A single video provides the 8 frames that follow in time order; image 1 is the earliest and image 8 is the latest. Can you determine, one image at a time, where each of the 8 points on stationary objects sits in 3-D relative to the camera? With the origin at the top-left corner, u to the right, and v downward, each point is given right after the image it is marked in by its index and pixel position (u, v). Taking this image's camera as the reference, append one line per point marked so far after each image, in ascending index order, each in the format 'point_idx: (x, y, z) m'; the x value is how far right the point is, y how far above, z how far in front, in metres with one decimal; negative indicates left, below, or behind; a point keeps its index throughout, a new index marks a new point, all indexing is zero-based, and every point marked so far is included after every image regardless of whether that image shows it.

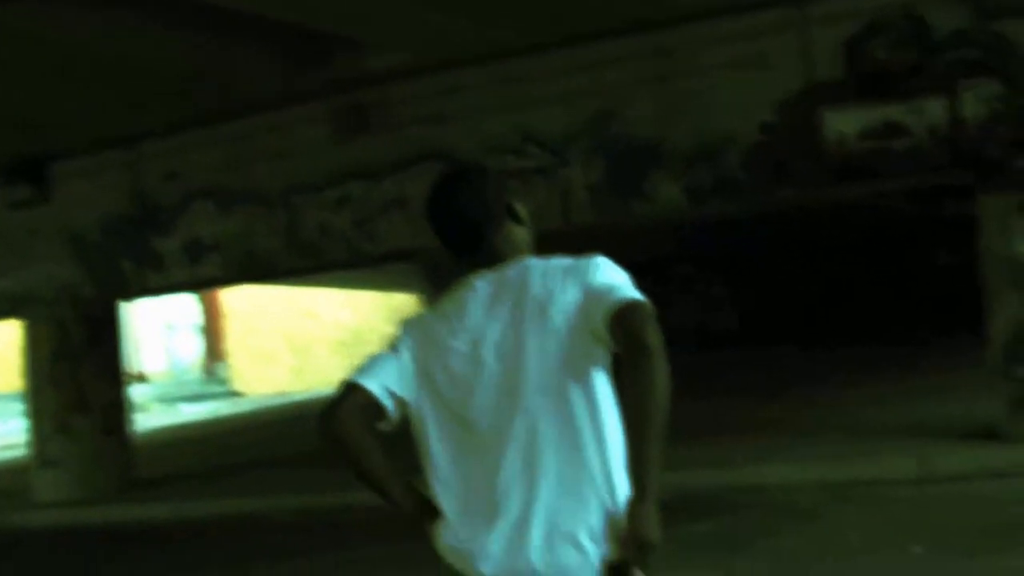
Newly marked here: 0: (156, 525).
0: (-3.0, -1.9, +9.1) m
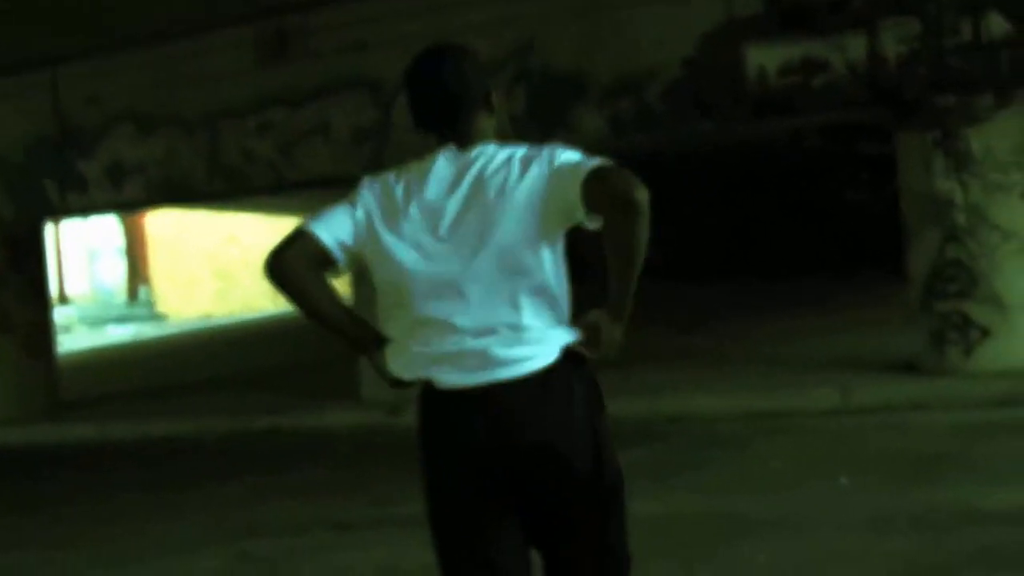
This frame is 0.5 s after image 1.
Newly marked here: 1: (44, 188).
0: (-3.6, -1.3, +9.3) m
1: (-4.1, +0.8, +9.9) m
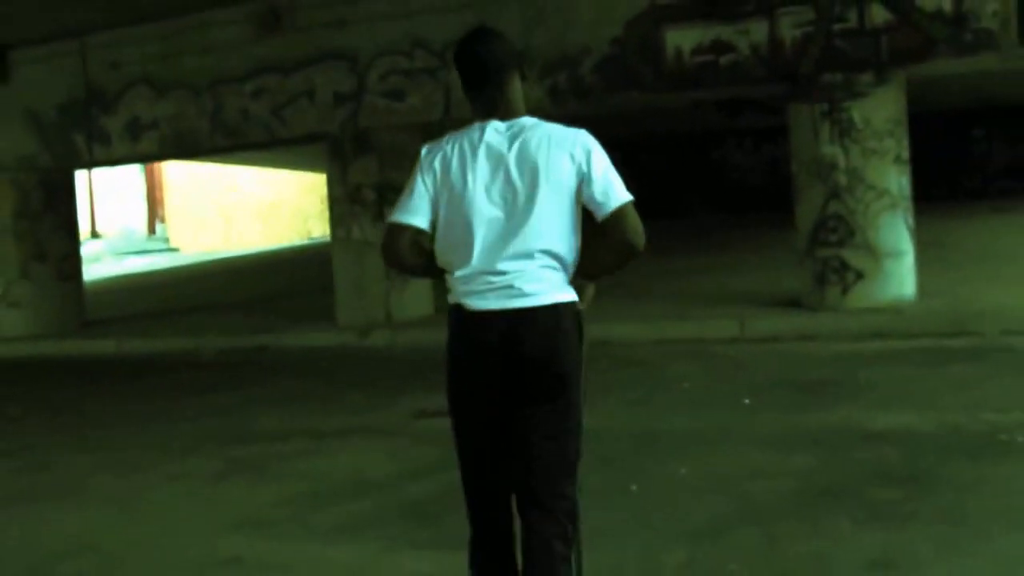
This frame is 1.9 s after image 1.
0: (-4.0, -0.6, +10.9) m
1: (-4.5, +1.5, +11.4) m
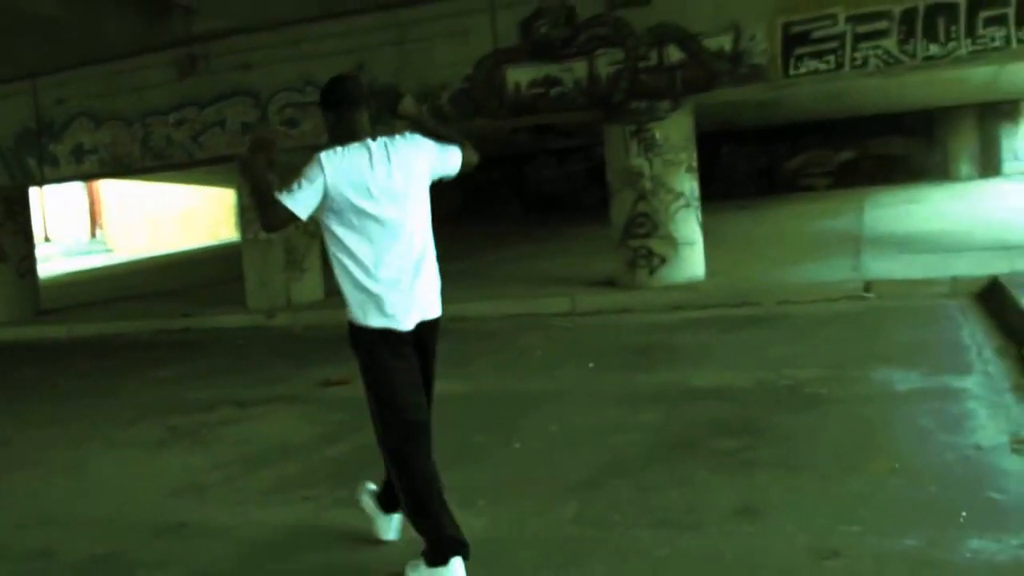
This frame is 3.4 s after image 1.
0: (-5.4, -0.6, +13.0) m
1: (-5.9, +1.5, +13.5) m
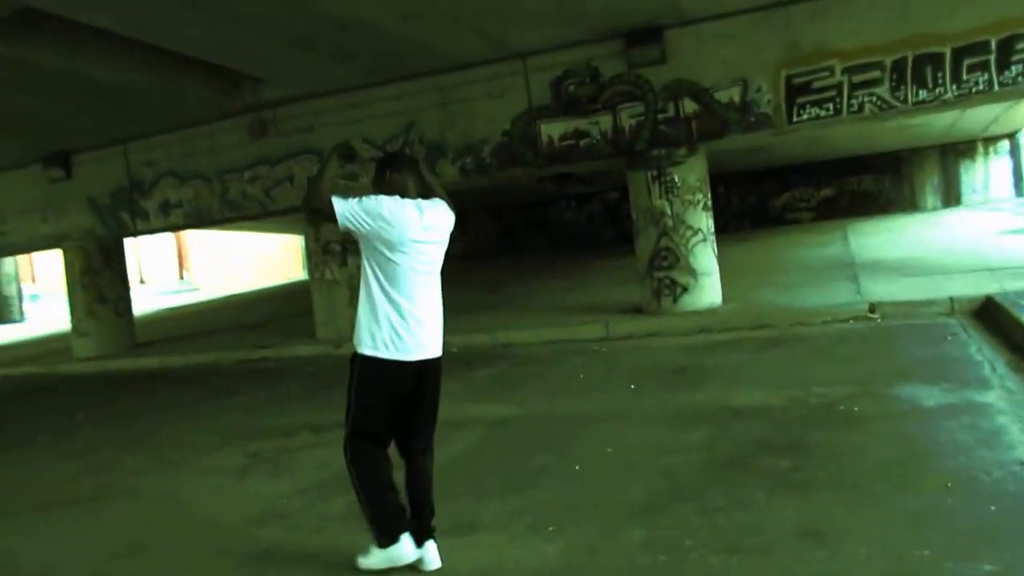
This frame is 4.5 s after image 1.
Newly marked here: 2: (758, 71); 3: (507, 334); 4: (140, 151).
0: (-4.8, -1.1, +14.7) m
1: (-5.4, +1.0, +15.2) m
2: (+2.6, +2.3, +11.7) m
3: (0.0, -0.6, +13.5) m
4: (-5.0, +1.9, +14.9) m
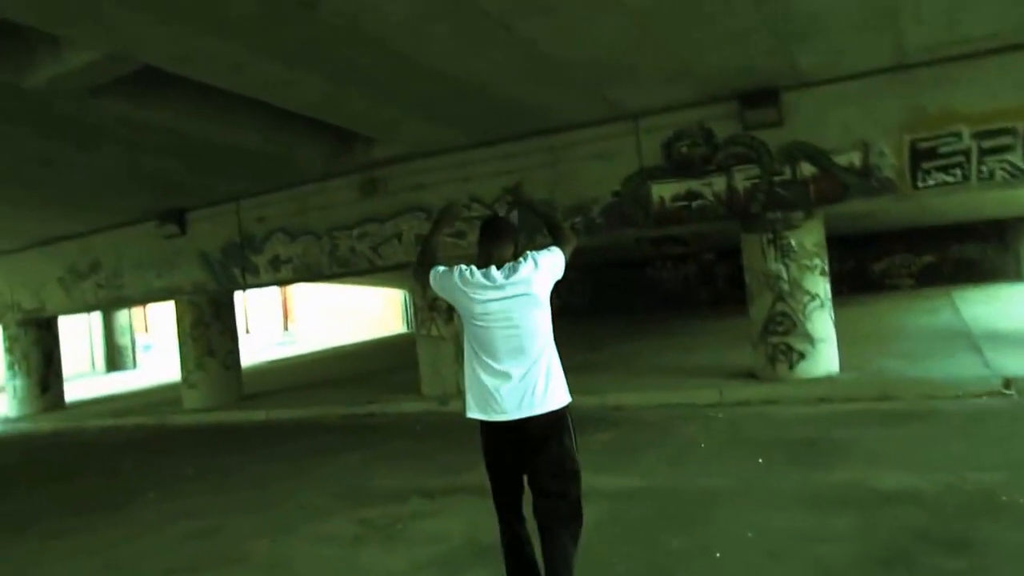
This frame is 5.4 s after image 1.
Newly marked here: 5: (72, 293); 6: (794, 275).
0: (-3.5, -1.8, +14.7) m
1: (-3.9, +0.3, +15.4) m
2: (+3.8, +1.6, +11.3) m
3: (+1.2, -1.3, +13.2) m
4: (-3.6, +1.1, +15.1) m
5: (-7.2, -0.1, +18.1) m
6: (+3.2, +0.1, +12.4) m
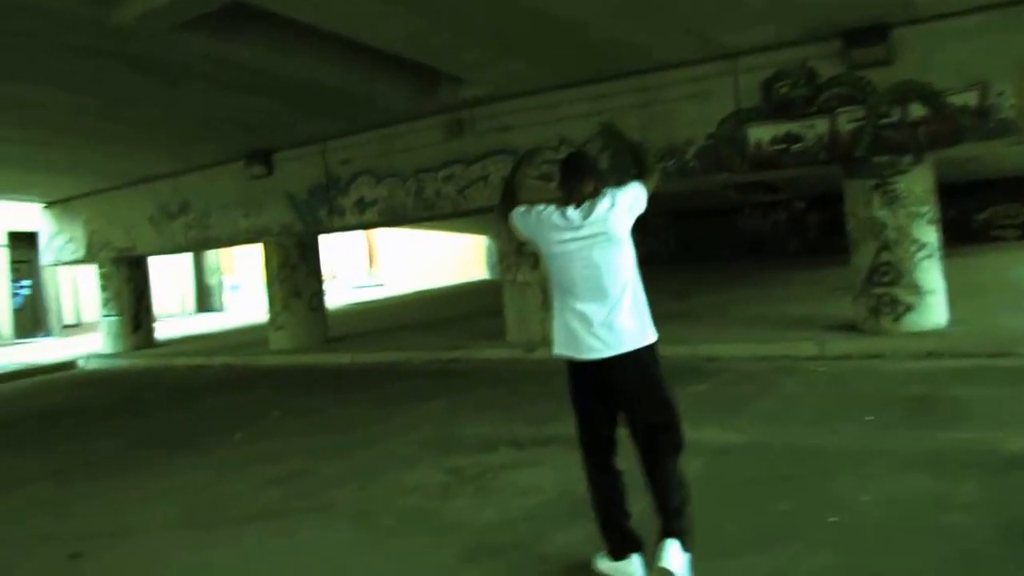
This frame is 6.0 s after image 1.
0: (-2.3, -1.0, +14.7) m
1: (-2.7, +1.1, +15.3) m
2: (+4.7, +2.1, +10.6) m
3: (+2.2, -0.7, +12.8) m
4: (-2.4, +1.9, +14.9) m
5: (-5.8, +0.9, +18.3) m
6: (+4.1, +0.7, +11.8) m
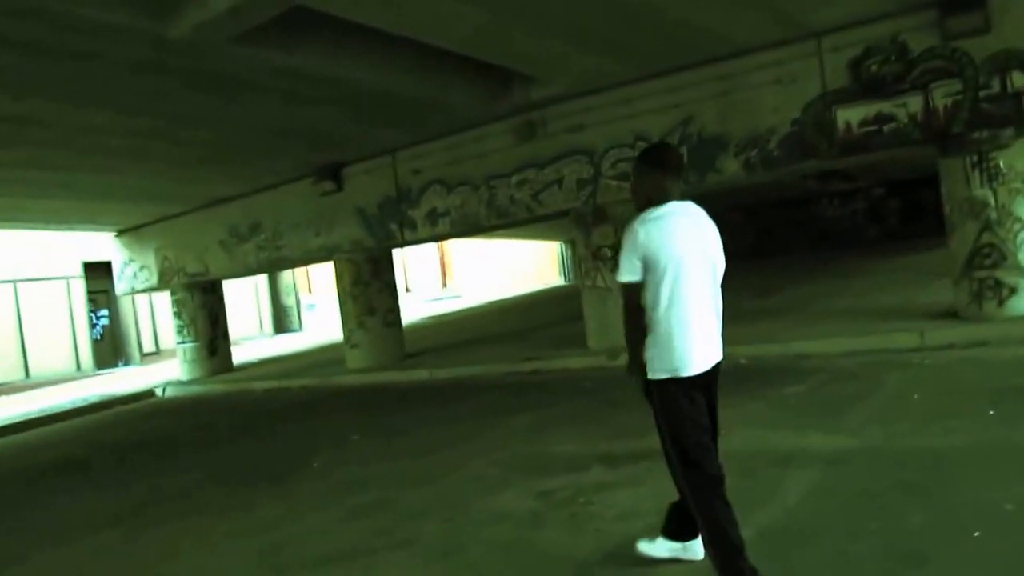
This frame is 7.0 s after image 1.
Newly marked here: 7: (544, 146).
0: (-1.3, -1.2, +14.4) m
1: (-1.7, +0.9, +15.0) m
2: (+5.3, +2.3, +9.8) m
3: (+3.2, -0.6, +12.2) m
4: (-1.4, +1.7, +14.6) m
5: (-4.5, +0.5, +18.2) m
6: (+4.9, +0.8, +11.1) m
7: (+0.3, +1.7, +13.2) m
